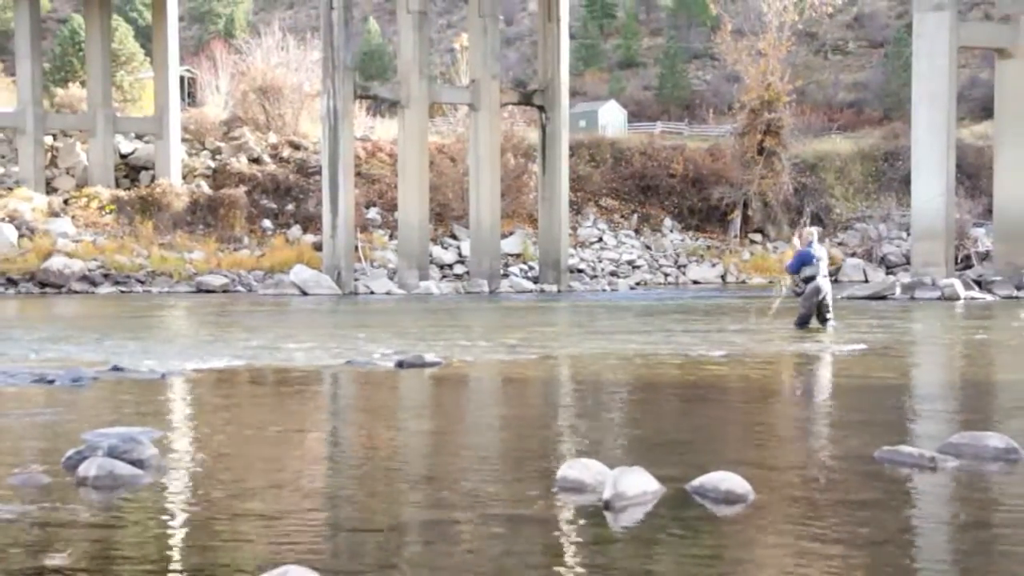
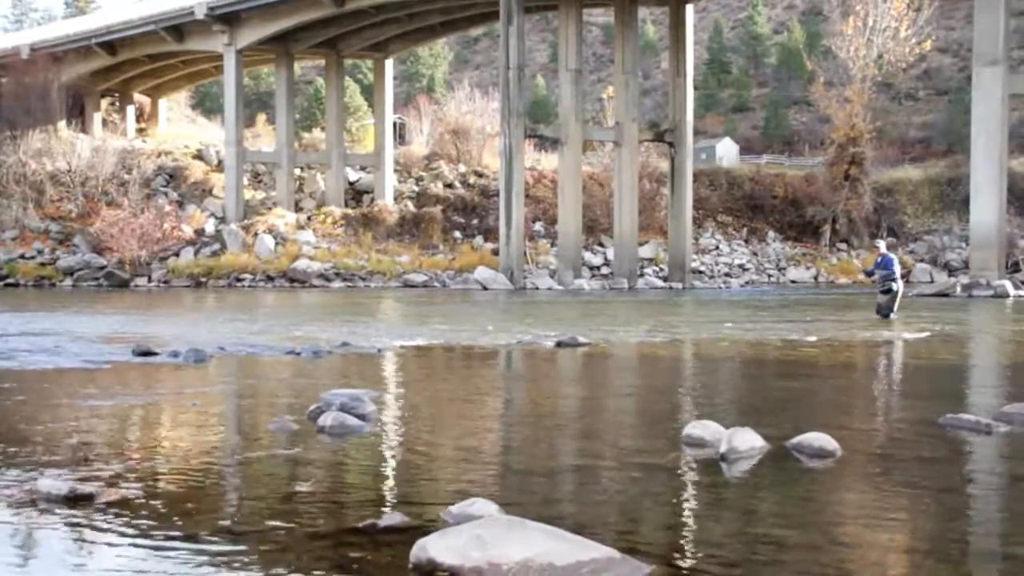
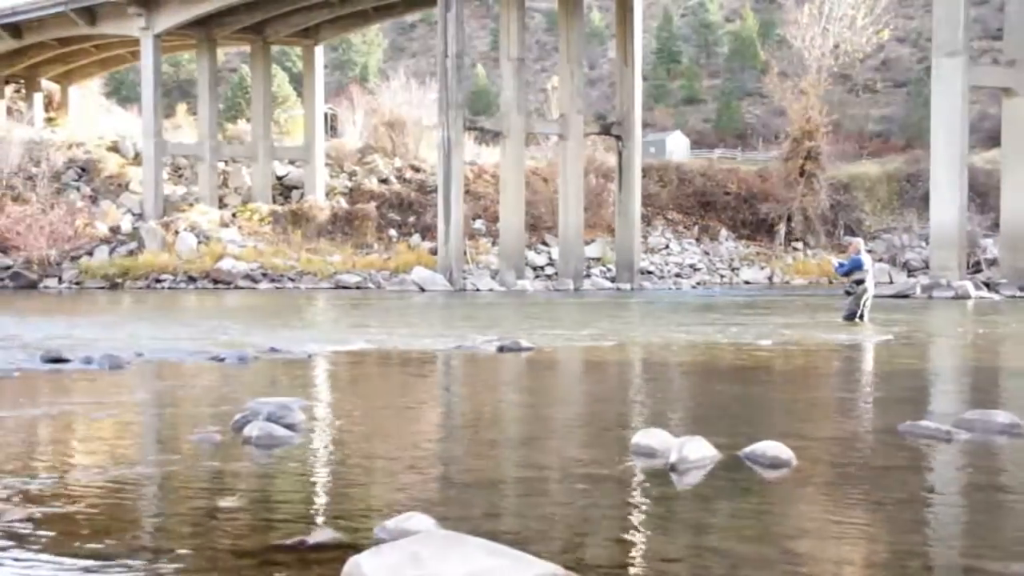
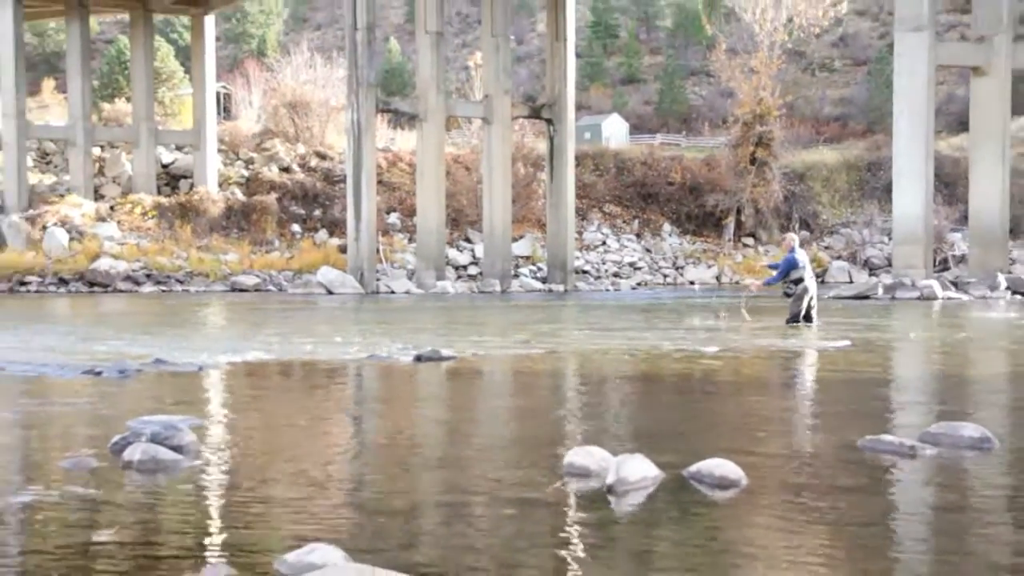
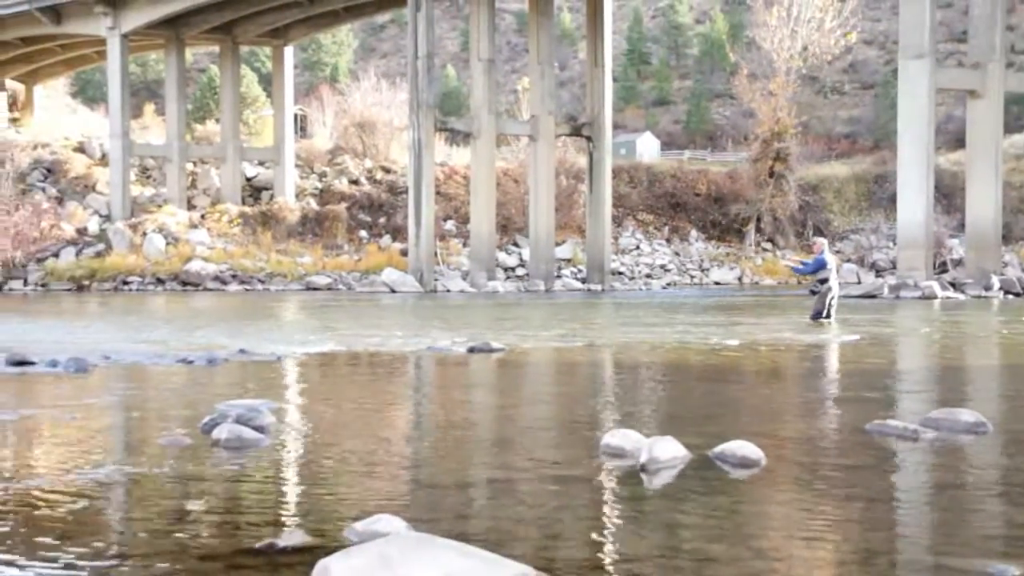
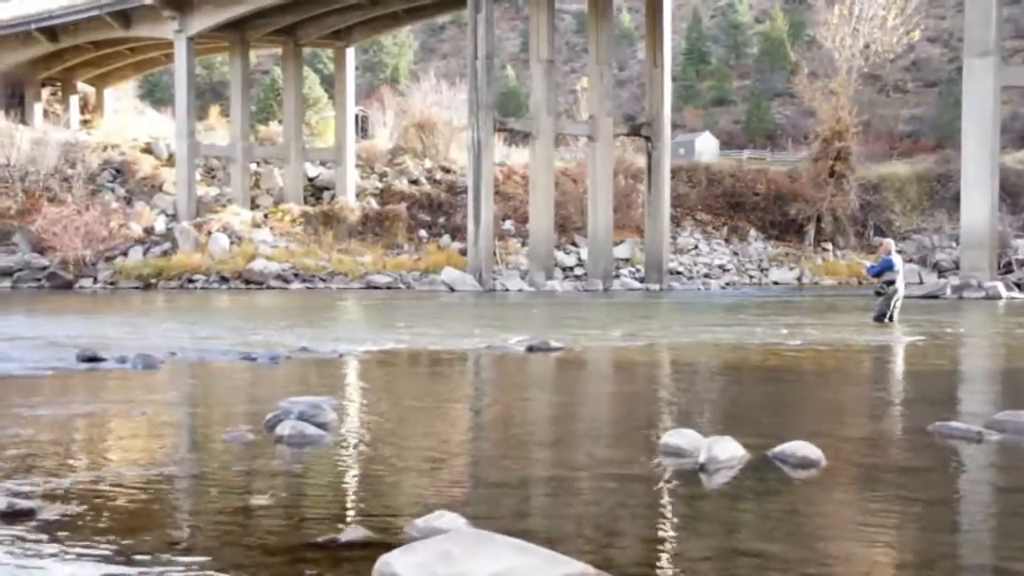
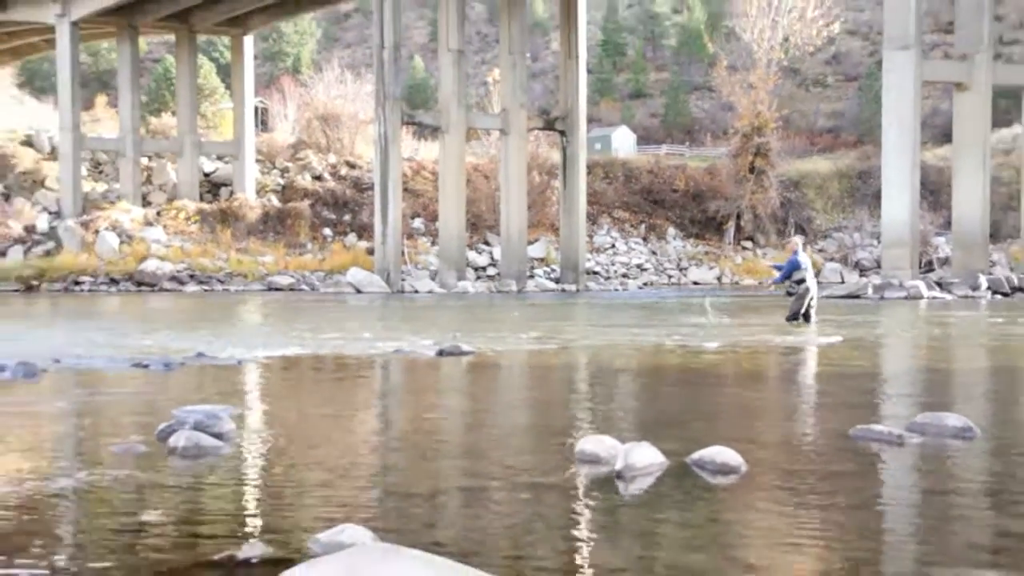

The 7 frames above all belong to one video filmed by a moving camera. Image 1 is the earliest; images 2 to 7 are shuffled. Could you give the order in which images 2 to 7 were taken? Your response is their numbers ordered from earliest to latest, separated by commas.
4, 7, 5, 3, 6, 2
